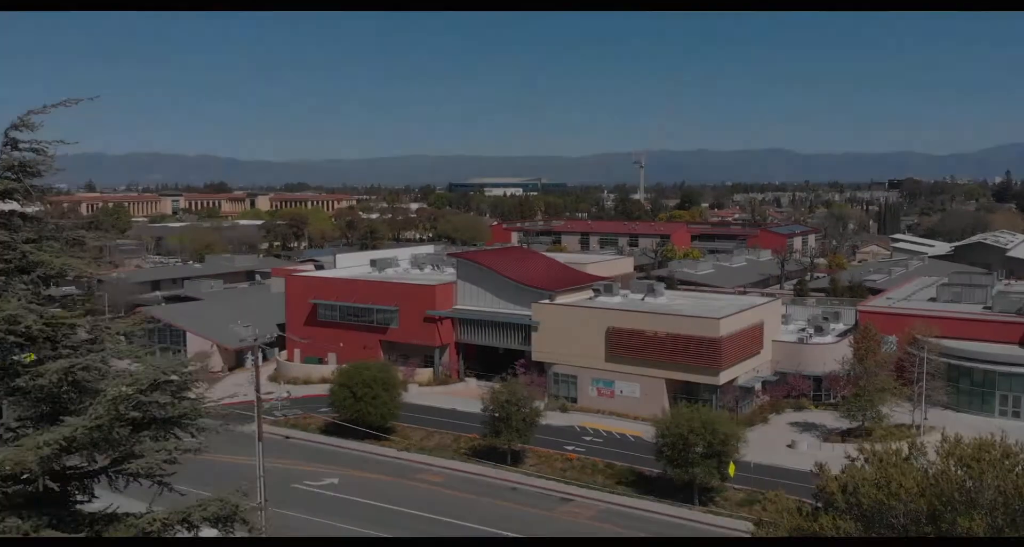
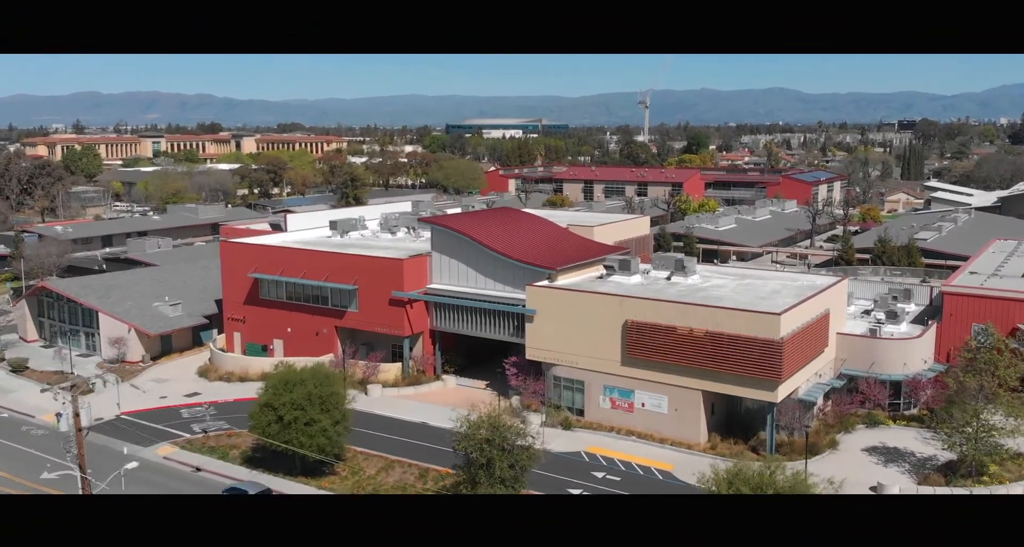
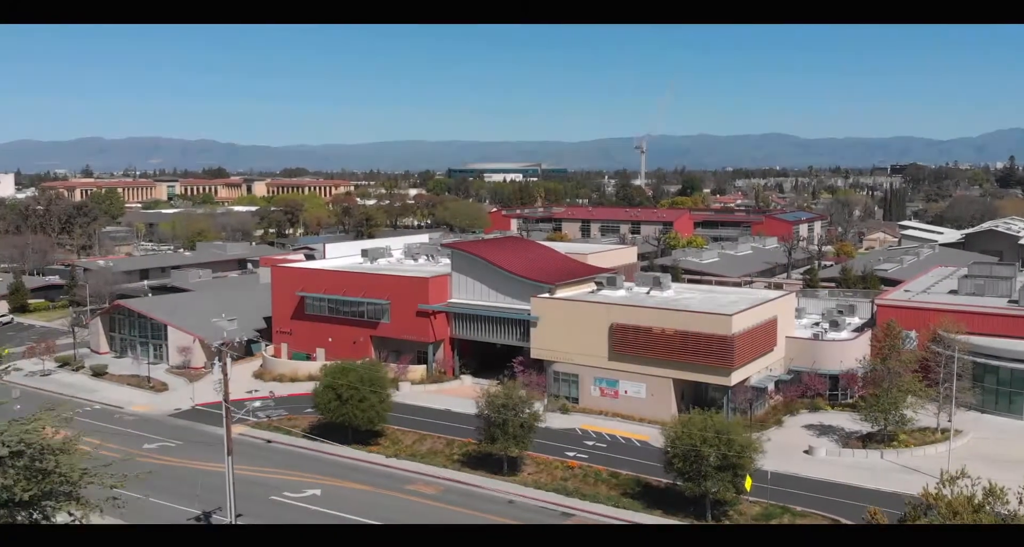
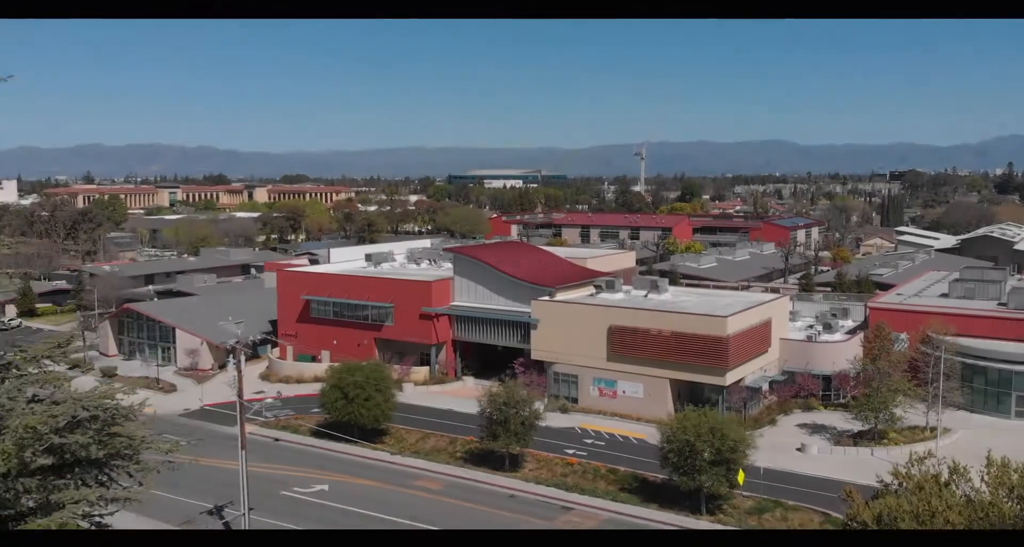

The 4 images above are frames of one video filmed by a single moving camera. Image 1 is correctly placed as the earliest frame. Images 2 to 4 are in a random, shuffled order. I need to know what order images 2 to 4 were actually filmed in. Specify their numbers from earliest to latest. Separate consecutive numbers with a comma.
4, 3, 2
